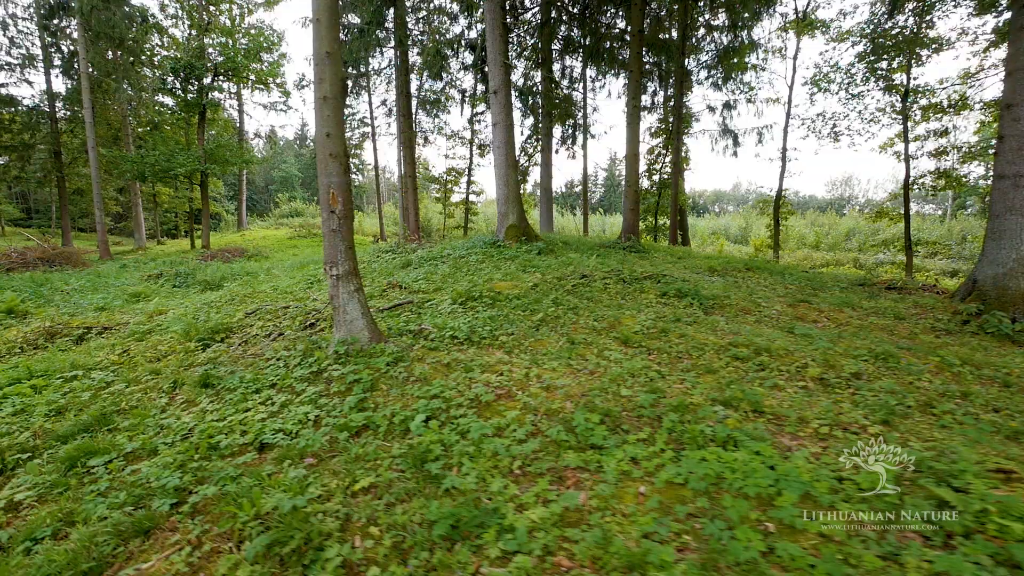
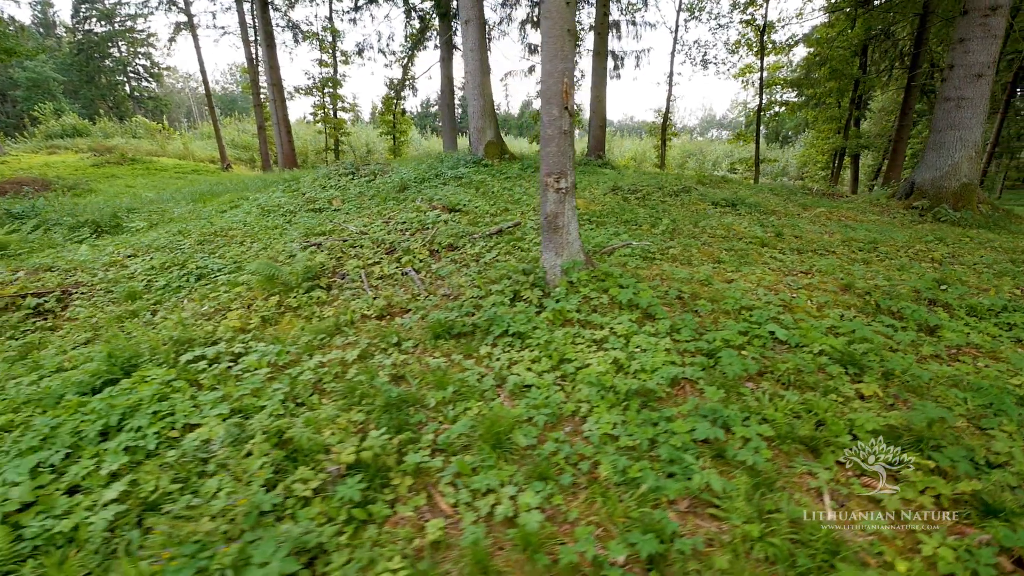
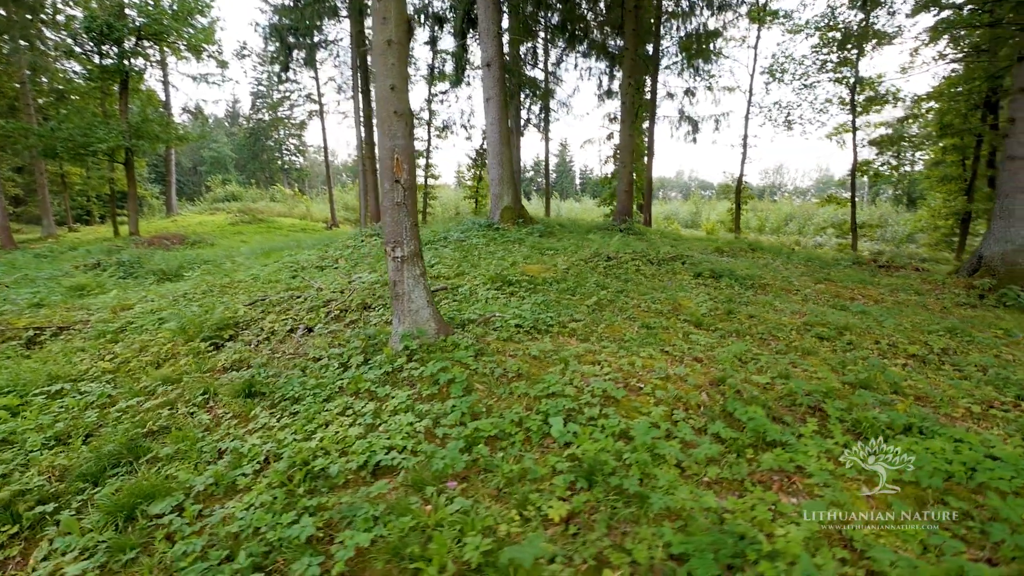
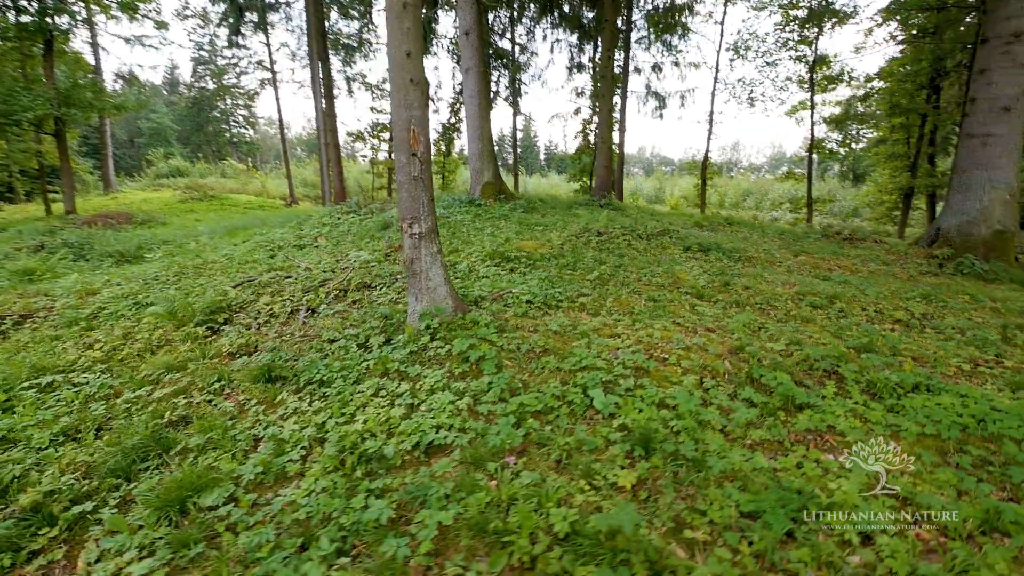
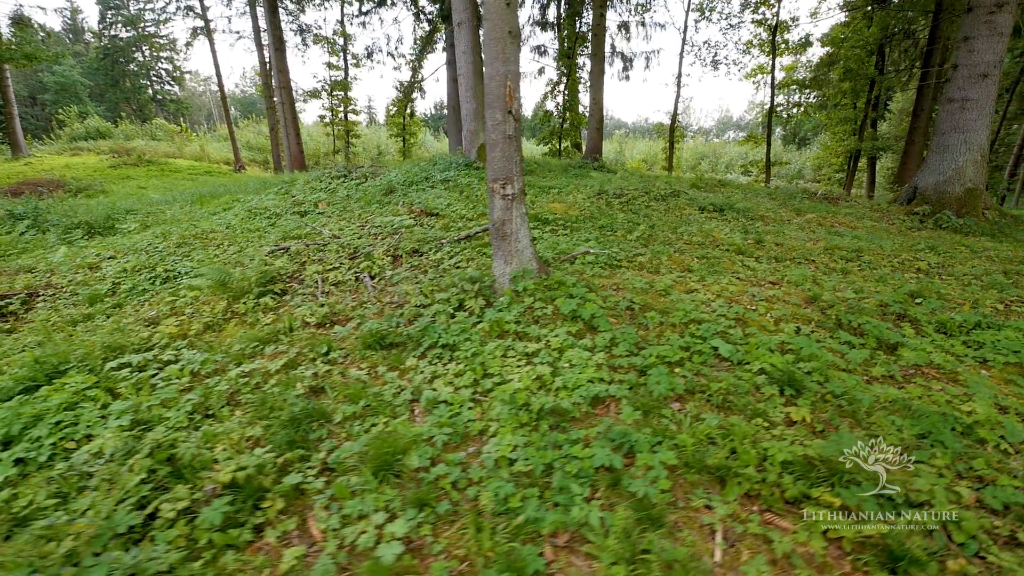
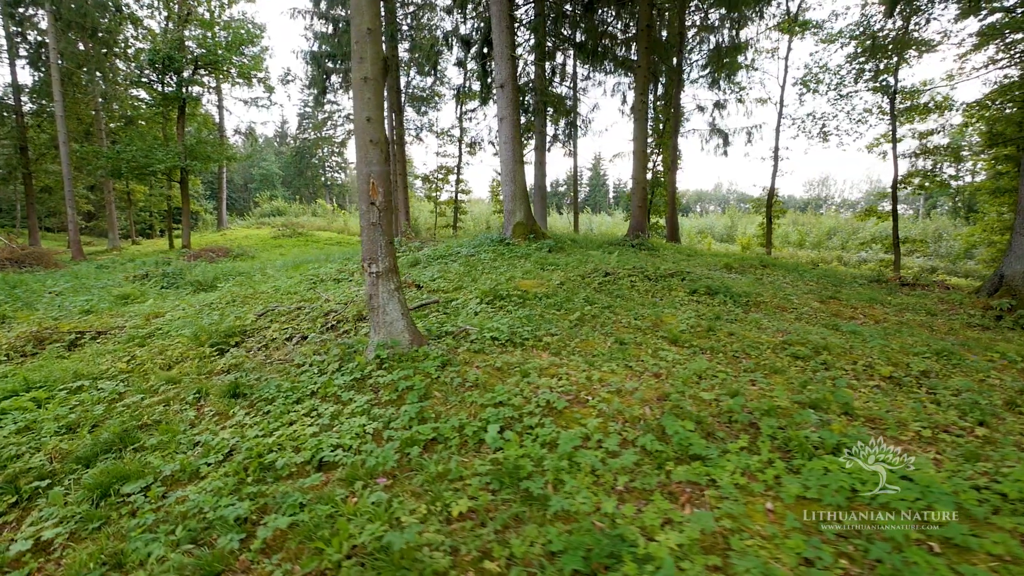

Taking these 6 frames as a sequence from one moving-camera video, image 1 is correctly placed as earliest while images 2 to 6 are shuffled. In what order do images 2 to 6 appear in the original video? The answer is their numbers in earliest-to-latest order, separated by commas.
6, 3, 4, 5, 2
